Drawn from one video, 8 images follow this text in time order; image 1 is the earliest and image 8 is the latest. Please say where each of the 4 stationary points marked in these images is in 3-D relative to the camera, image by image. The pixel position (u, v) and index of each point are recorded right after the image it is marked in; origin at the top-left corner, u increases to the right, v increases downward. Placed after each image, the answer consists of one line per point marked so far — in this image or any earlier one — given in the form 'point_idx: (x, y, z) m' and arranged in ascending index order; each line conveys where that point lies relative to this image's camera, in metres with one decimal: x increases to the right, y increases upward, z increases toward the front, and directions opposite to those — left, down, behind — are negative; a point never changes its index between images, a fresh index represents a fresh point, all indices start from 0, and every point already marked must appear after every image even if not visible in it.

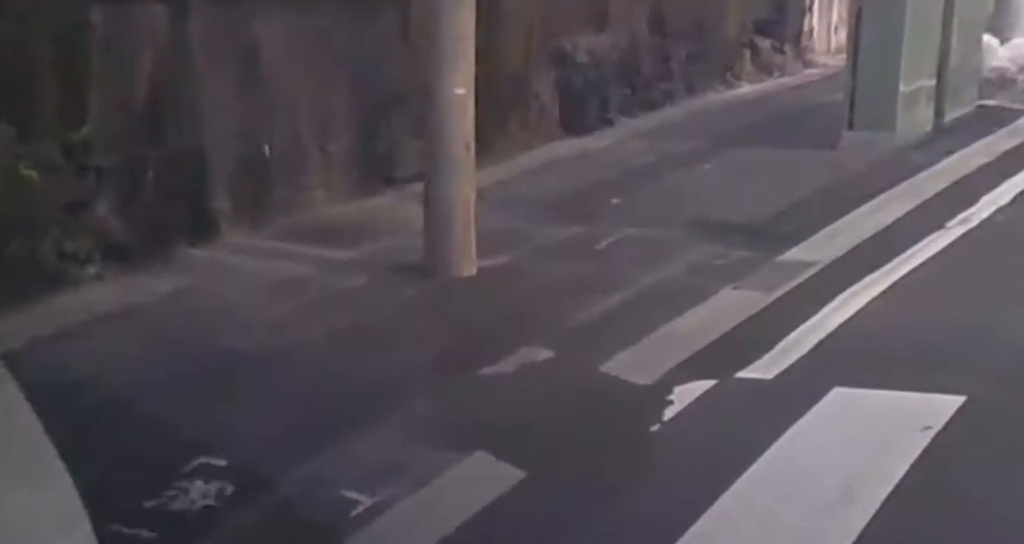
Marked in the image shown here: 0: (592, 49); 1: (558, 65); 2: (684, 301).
0: (+0.8, +2.2, +12.7) m
1: (+0.4, +2.0, +12.3) m
2: (+0.9, -0.1, +6.8) m
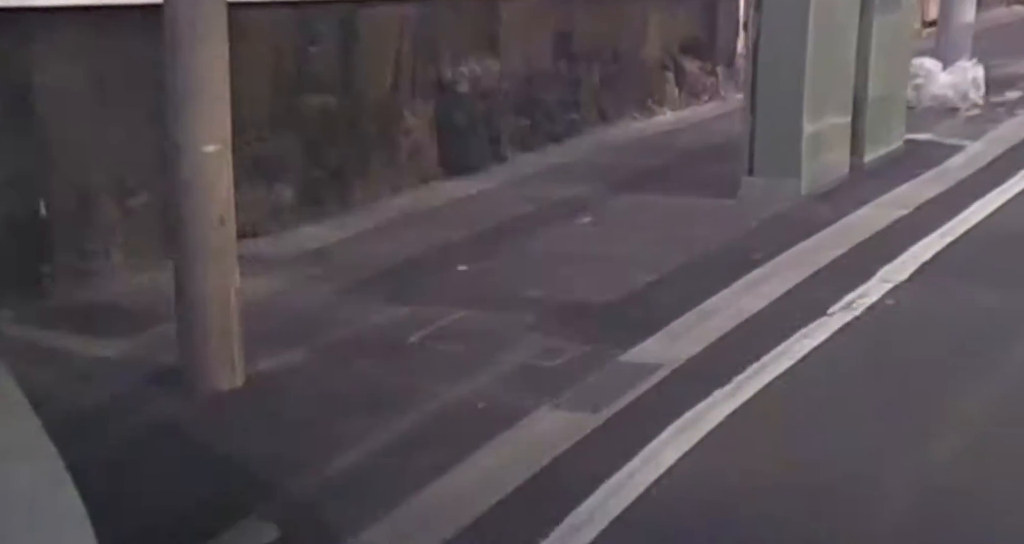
0: (-0.3, +1.7, +11.4) m
1: (-0.6, +1.5, +10.9) m
2: (-0.1, -0.6, +5.4) m
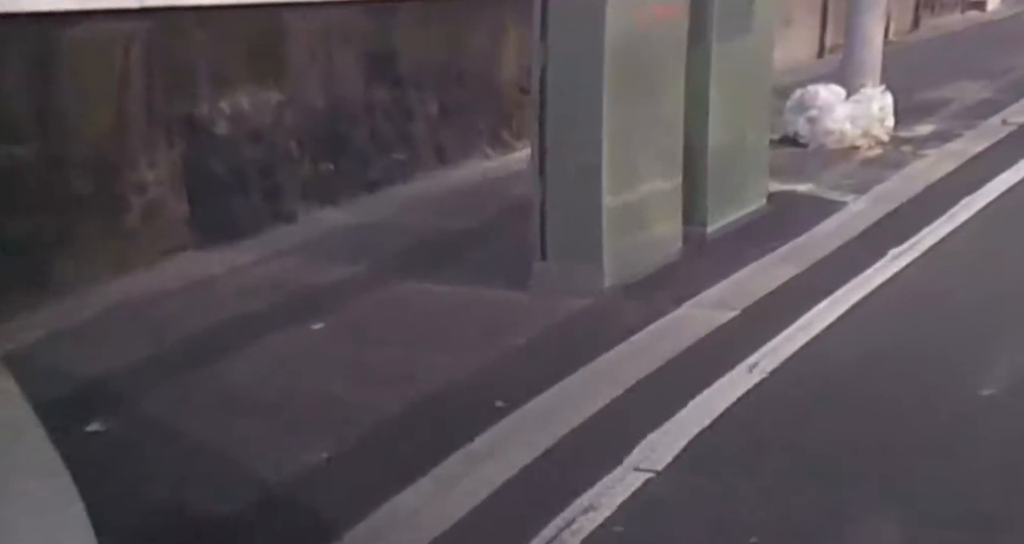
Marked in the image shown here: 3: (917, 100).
0: (-1.9, +1.1, +9.2) m
1: (-2.2, +0.9, +8.7) m
2: (-1.5, -1.2, +3.2) m
3: (+4.0, +1.7, +13.0) m
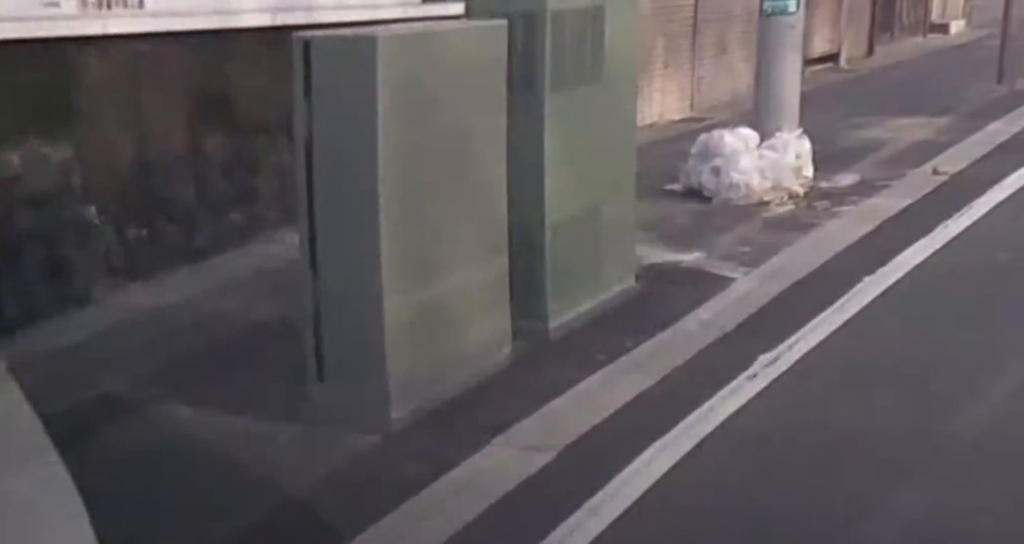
0: (-2.9, +0.6, +7.7) m
1: (-3.2, +0.3, +7.2) m
2: (-2.5, -1.7, +1.7) m
3: (+3.0, +1.1, +11.6) m
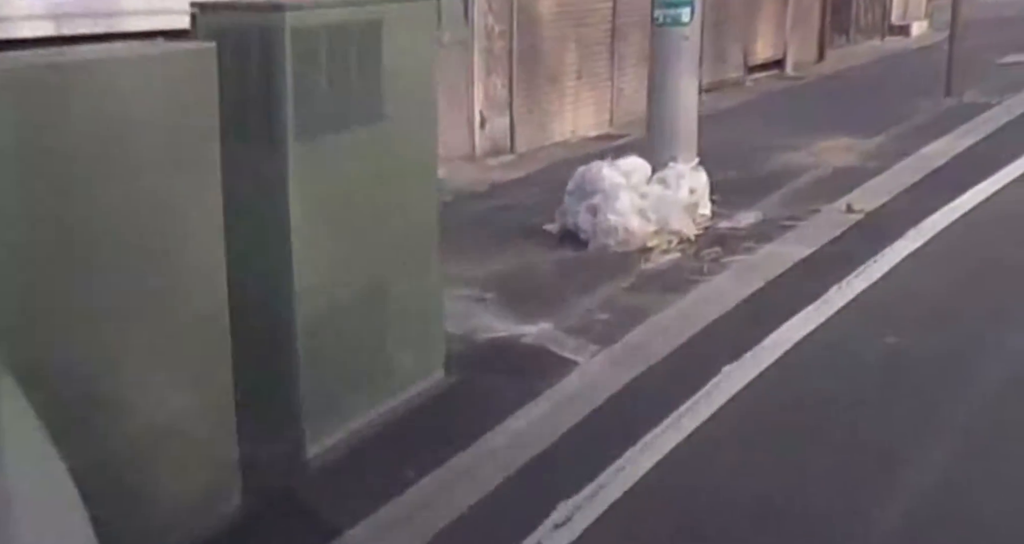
0: (-3.8, +0.2, +6.1) m
1: (-4.1, -0.1, +5.7) m
2: (-3.3, -2.1, +0.2) m
3: (+2.0, +0.8, +10.1) m
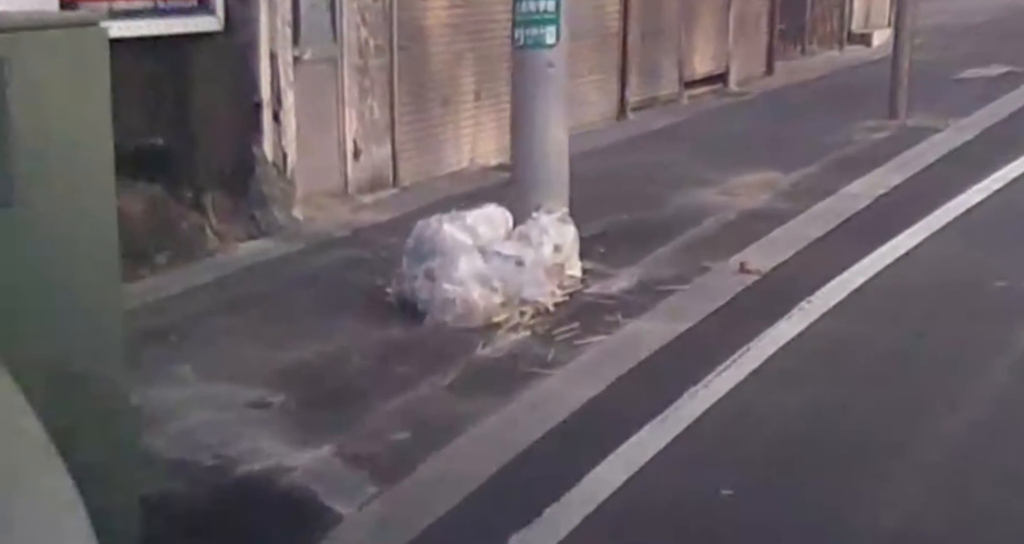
0: (-4.7, -0.2, +4.6) m
1: (-5.0, -0.5, +4.1) m
2: (-4.1, -2.5, -1.4) m
3: (+1.0, +0.4, +8.7) m
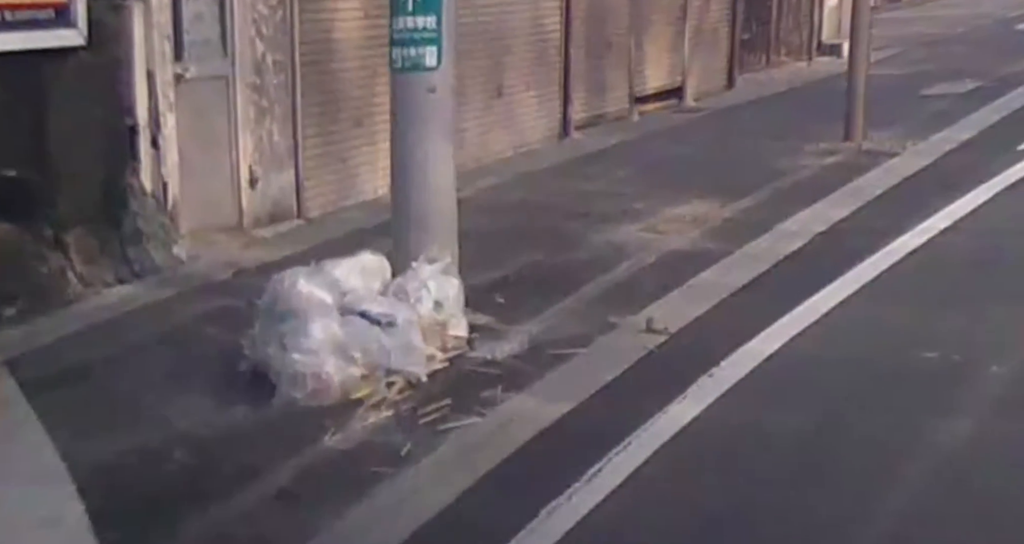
0: (-5.3, -0.5, +3.5) m
1: (-5.5, -0.7, +3.1) m
2: (-4.6, -2.7, -2.4) m
3: (+0.4, +0.1, +7.7) m
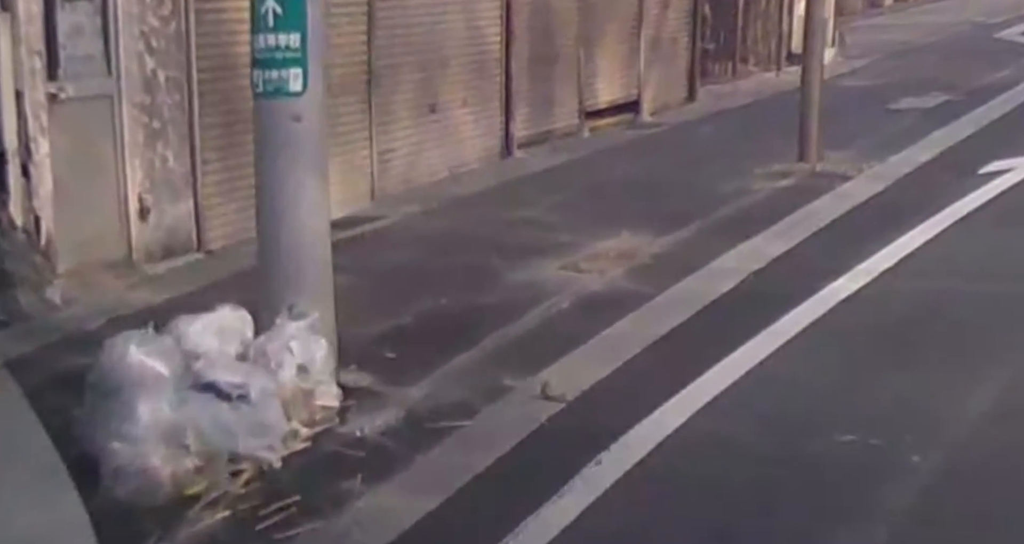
0: (-5.7, -0.7, +2.6) m
1: (-6.0, -1.0, +2.1) m
2: (-4.9, -2.9, -3.4) m
3: (-0.1, -0.1, +6.8) m
